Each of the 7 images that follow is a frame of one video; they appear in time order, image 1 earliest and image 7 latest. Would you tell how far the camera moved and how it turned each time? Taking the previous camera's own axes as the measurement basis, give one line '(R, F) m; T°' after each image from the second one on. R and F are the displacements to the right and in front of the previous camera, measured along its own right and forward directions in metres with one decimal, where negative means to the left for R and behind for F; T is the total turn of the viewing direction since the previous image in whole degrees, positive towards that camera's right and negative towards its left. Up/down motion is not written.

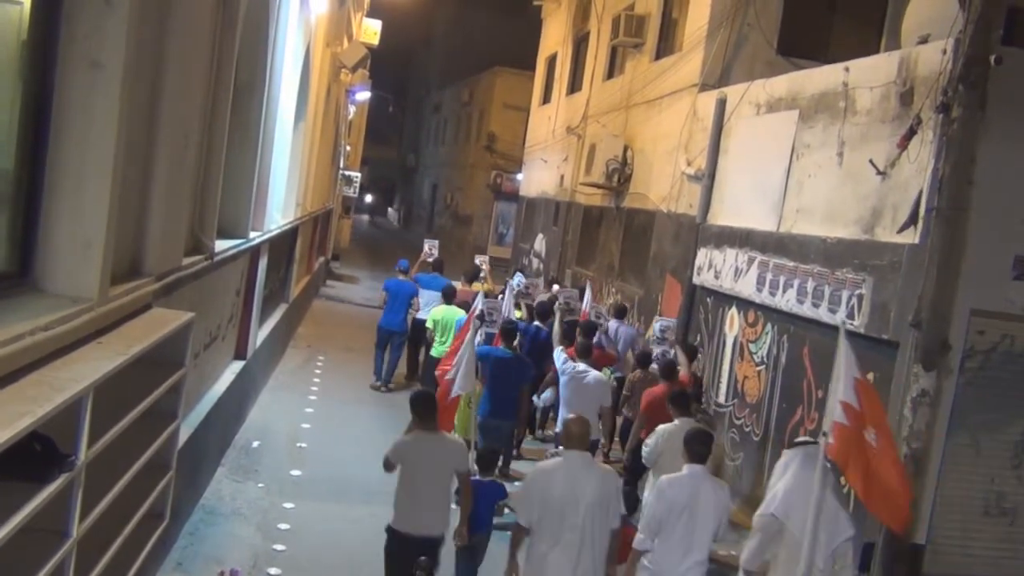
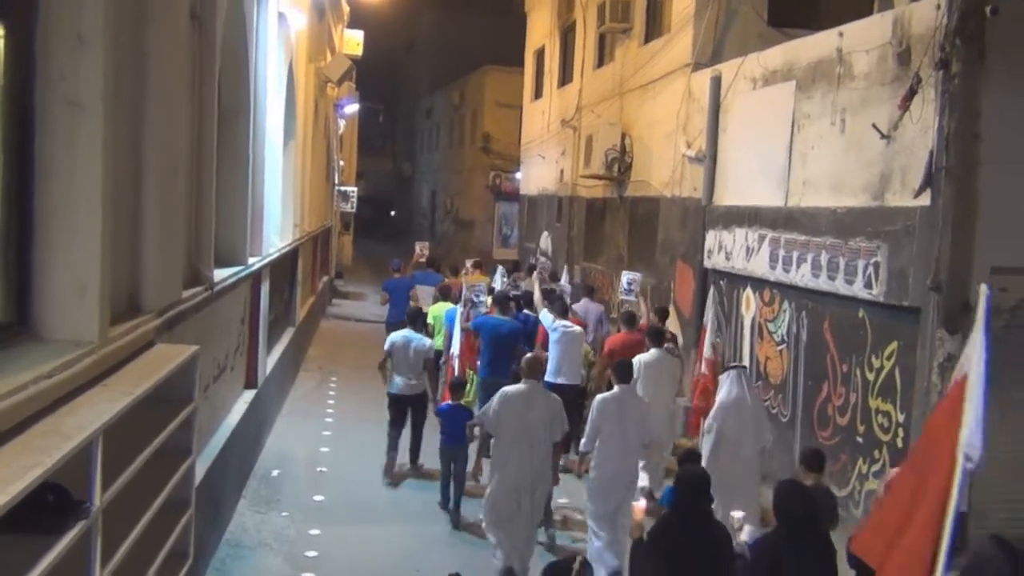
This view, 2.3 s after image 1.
(0.0, +0.2) m; 0°
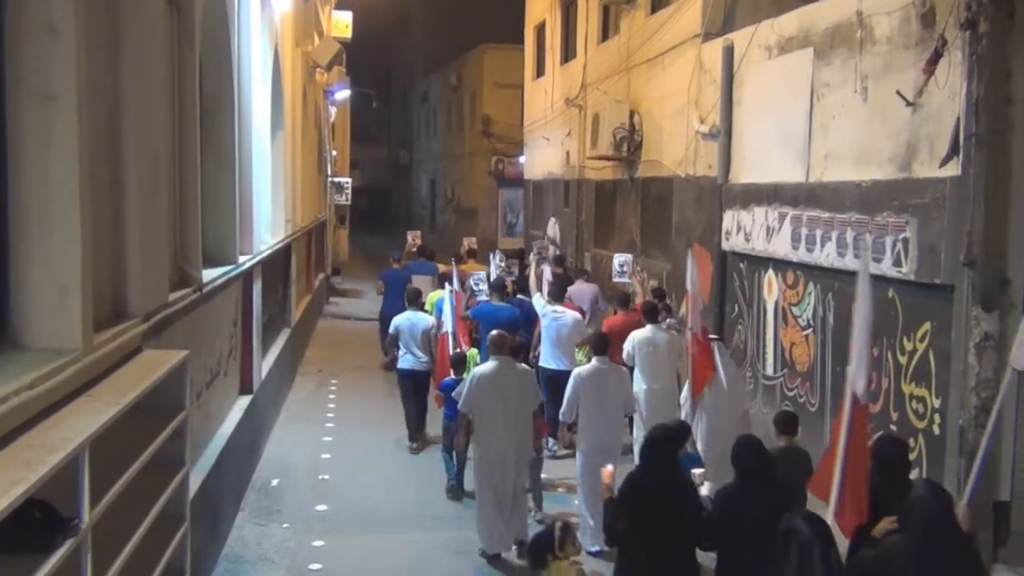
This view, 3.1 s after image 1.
(0.0, +0.4) m; -1°
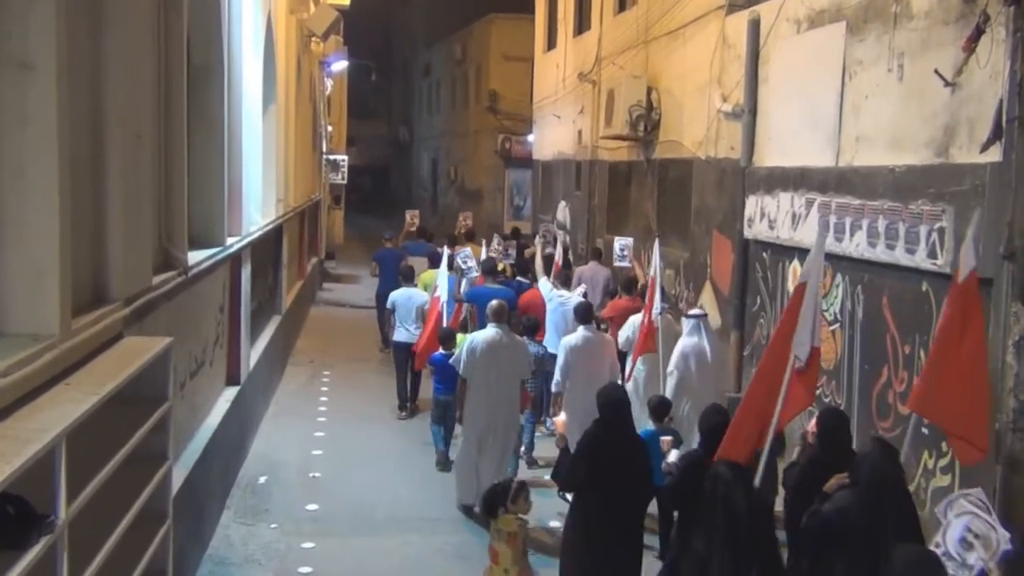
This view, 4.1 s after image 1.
(0.0, +0.4) m; -1°
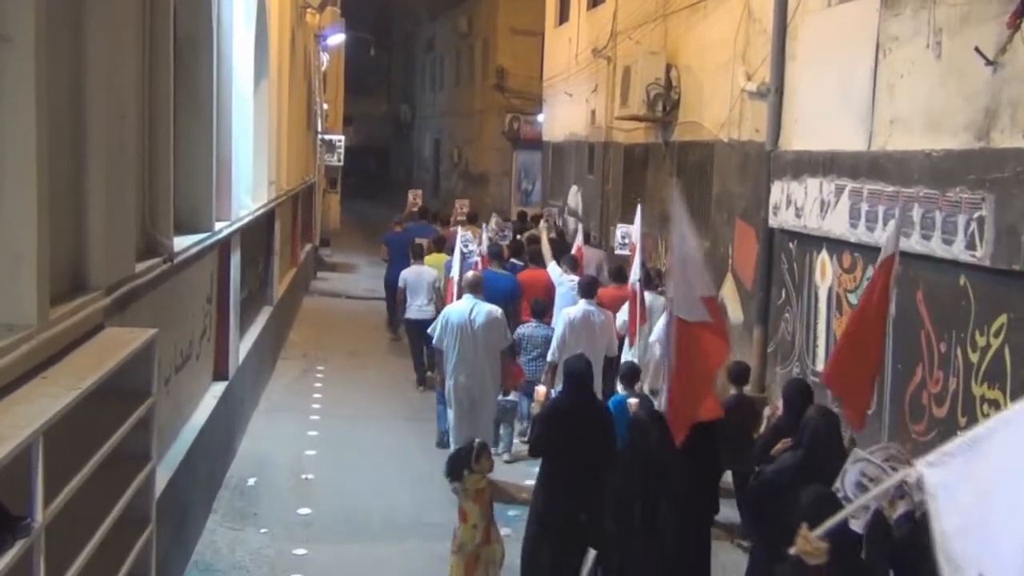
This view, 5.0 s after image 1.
(0.0, +0.4) m; -1°
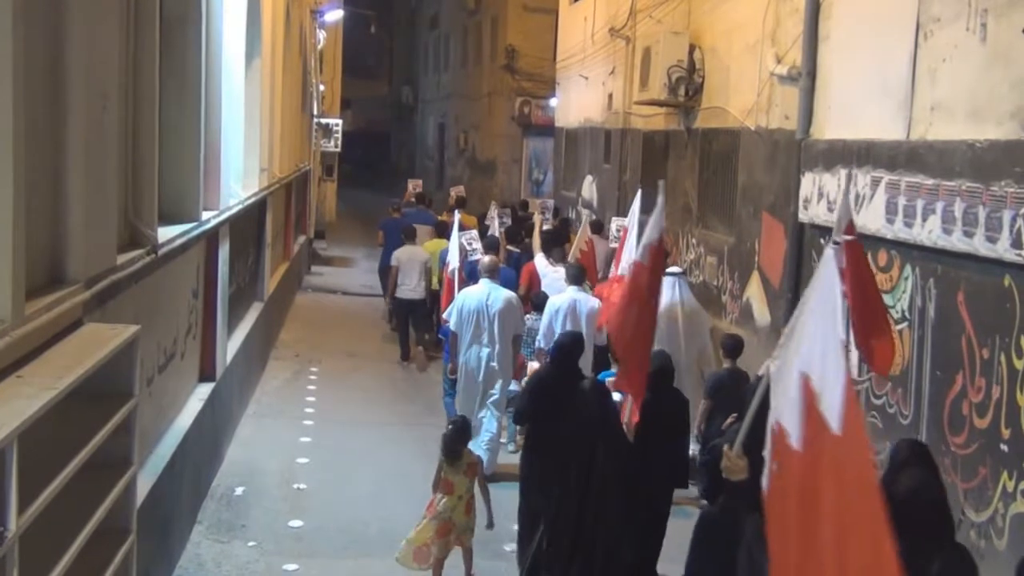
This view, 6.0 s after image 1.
(0.0, +0.4) m; -1°
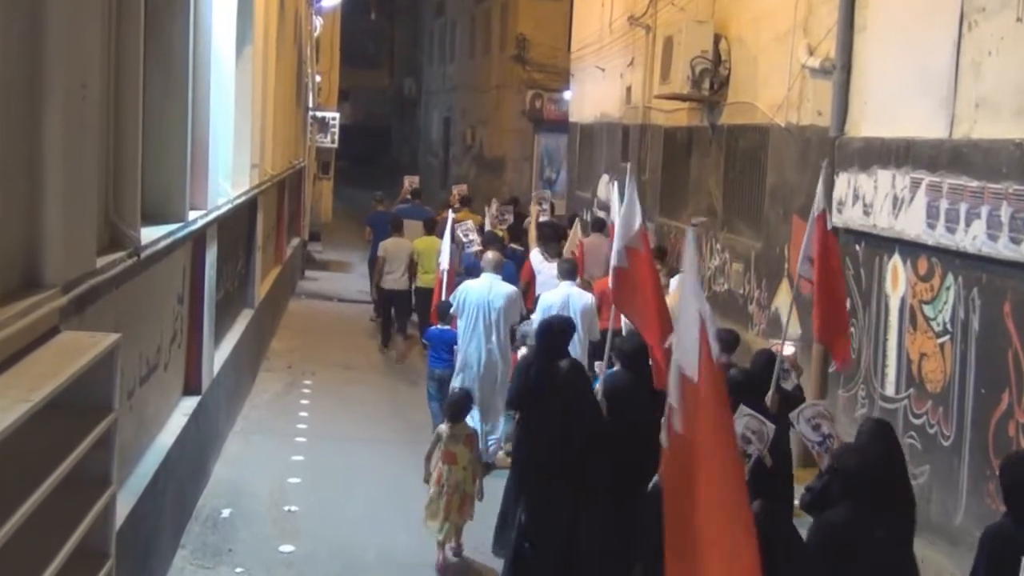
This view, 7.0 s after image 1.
(0.0, +0.4) m; -1°
